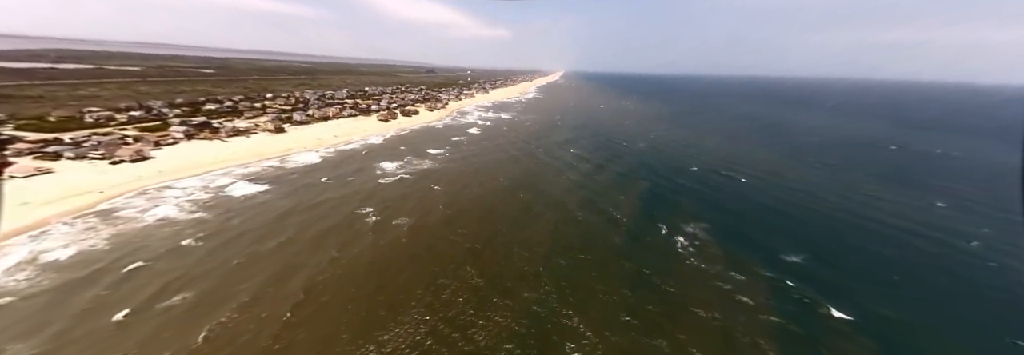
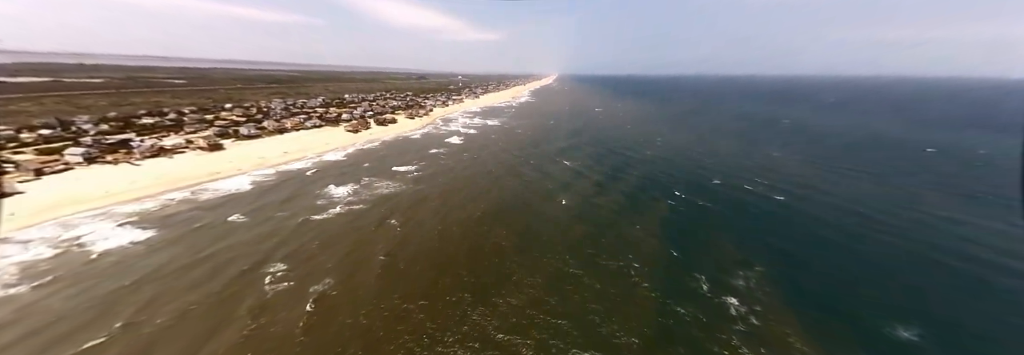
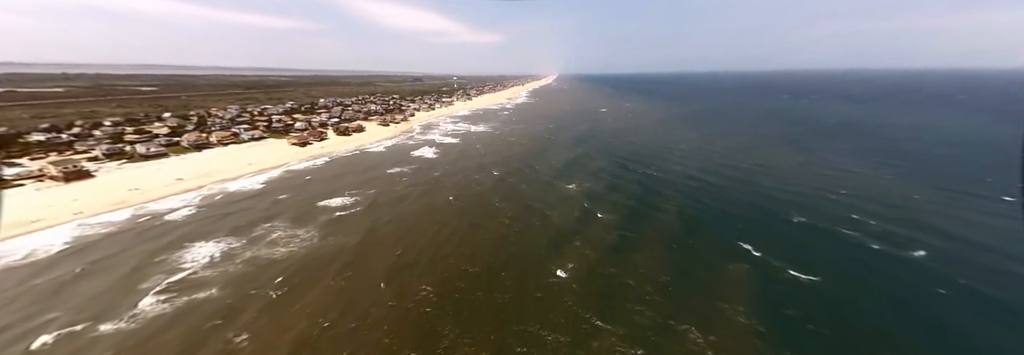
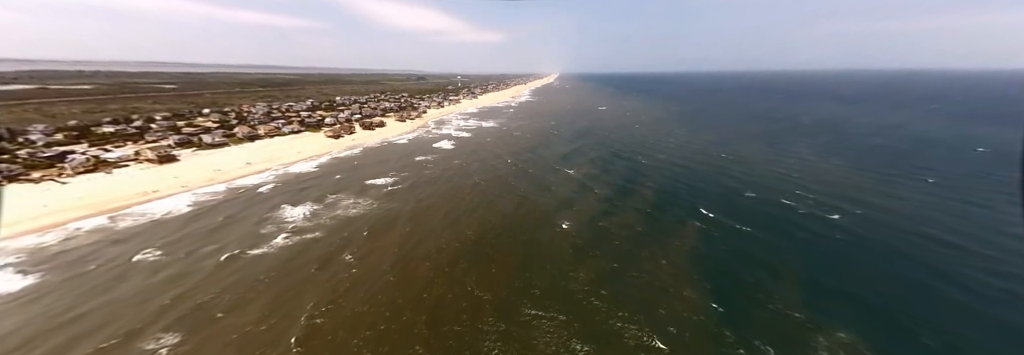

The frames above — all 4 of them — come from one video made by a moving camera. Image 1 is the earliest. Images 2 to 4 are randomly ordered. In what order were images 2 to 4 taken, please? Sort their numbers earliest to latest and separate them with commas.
2, 4, 3
